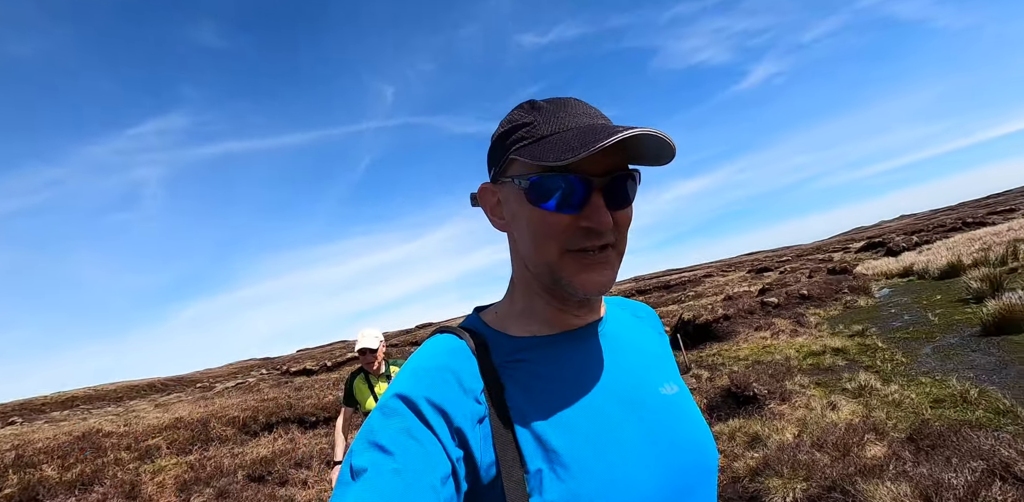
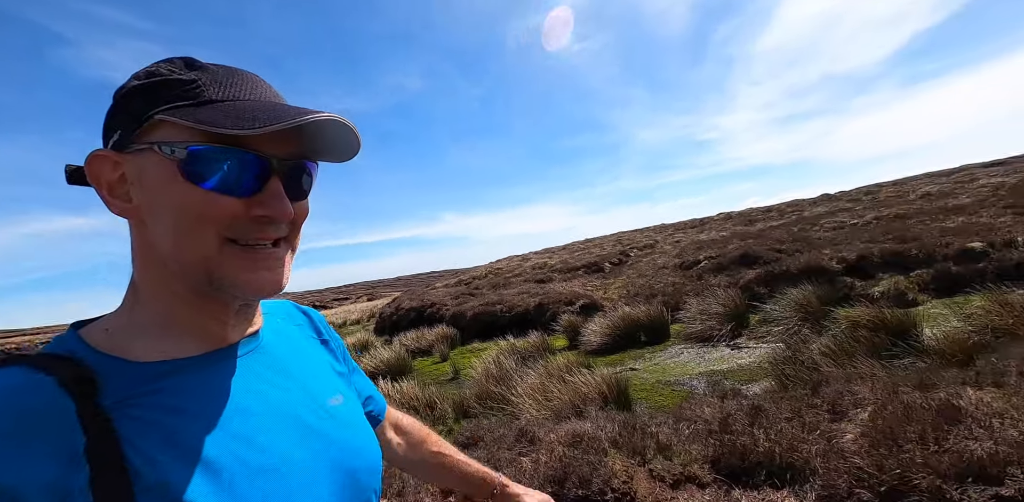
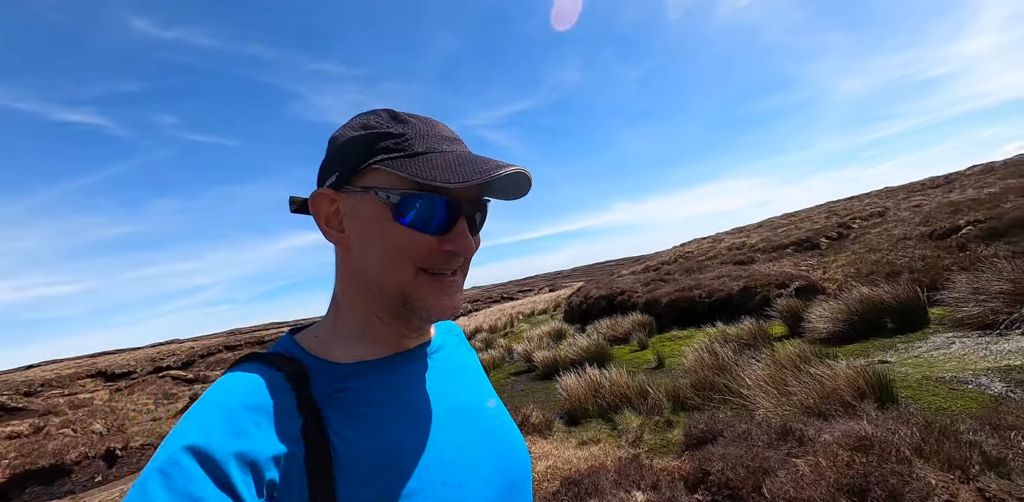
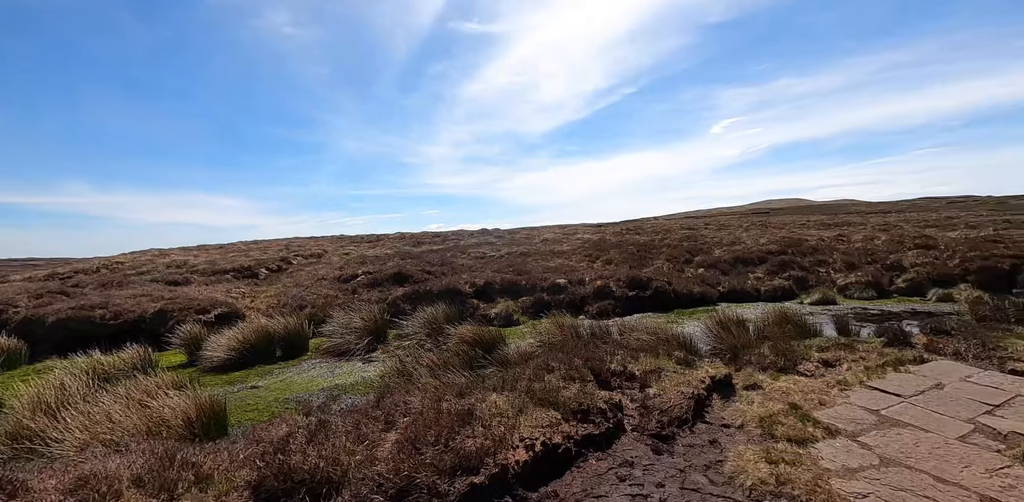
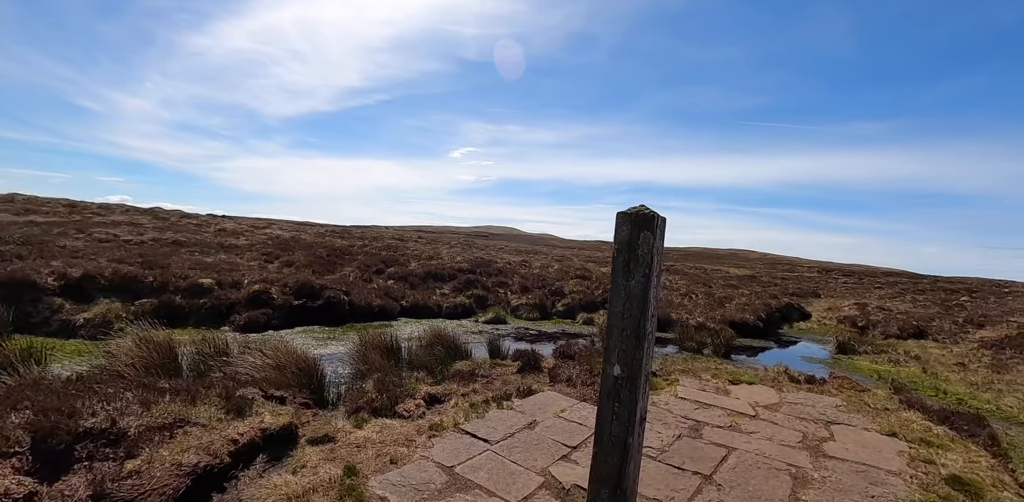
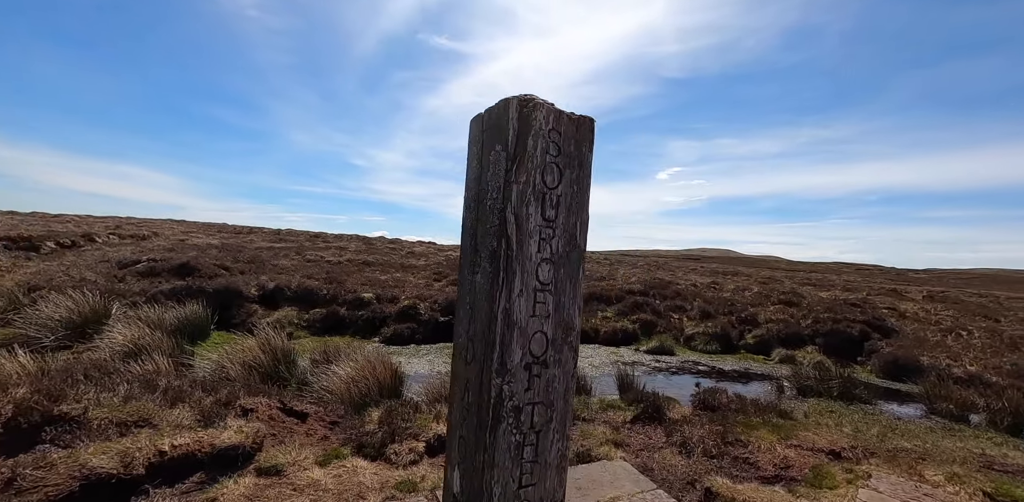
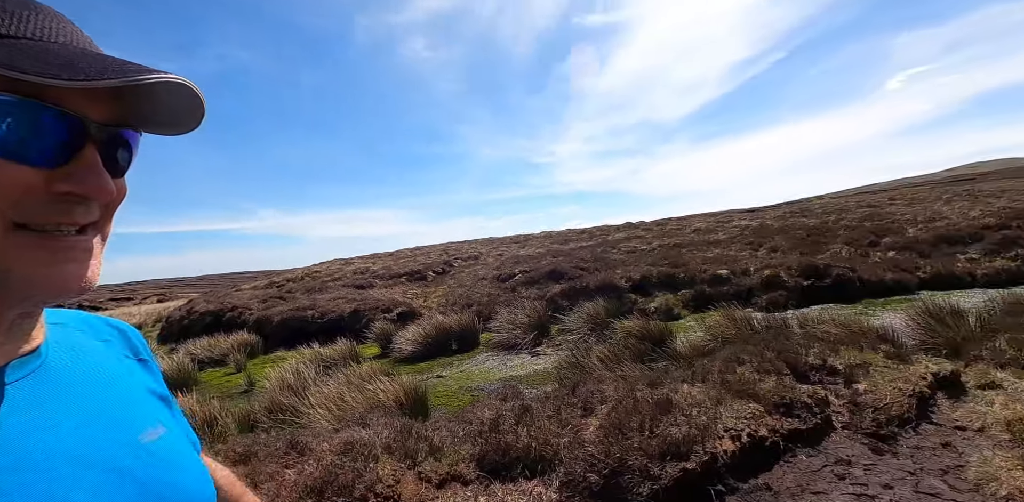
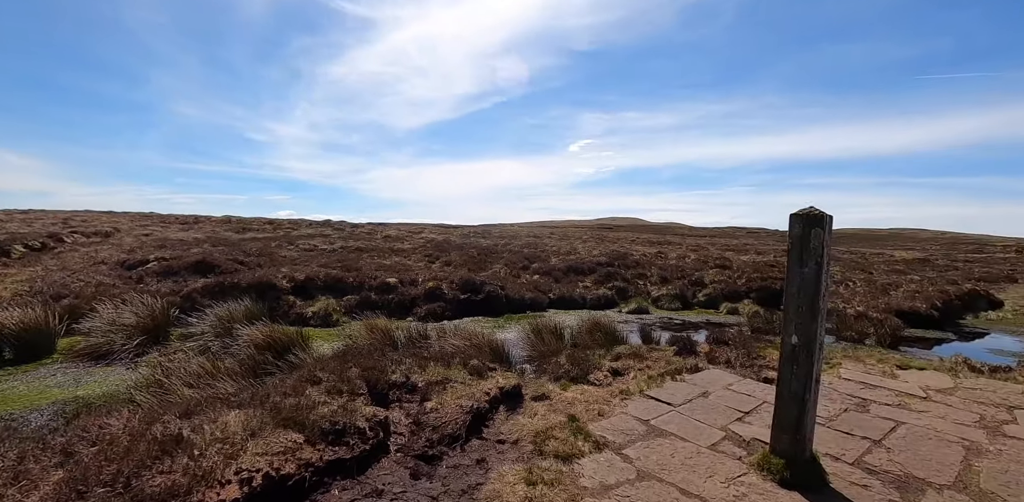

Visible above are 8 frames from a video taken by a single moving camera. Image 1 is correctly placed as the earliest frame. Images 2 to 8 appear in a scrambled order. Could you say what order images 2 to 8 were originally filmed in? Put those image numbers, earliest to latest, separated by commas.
3, 2, 7, 4, 8, 5, 6
